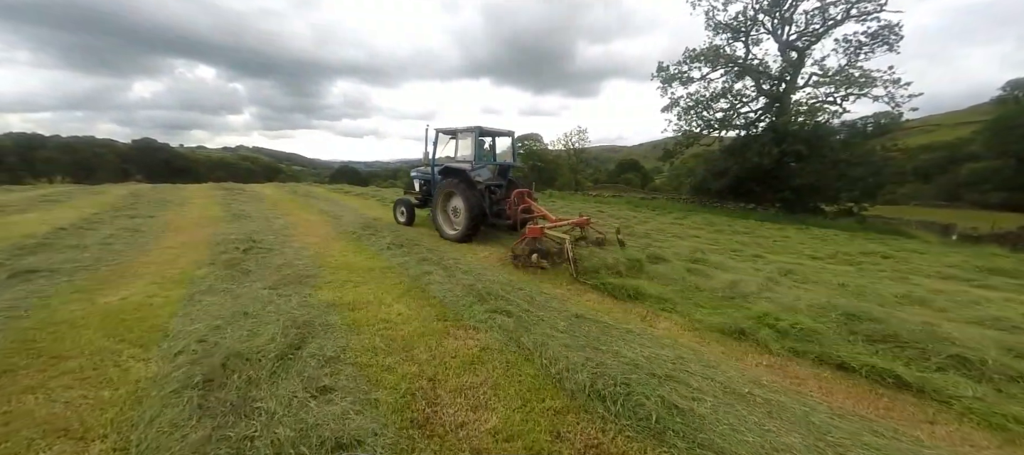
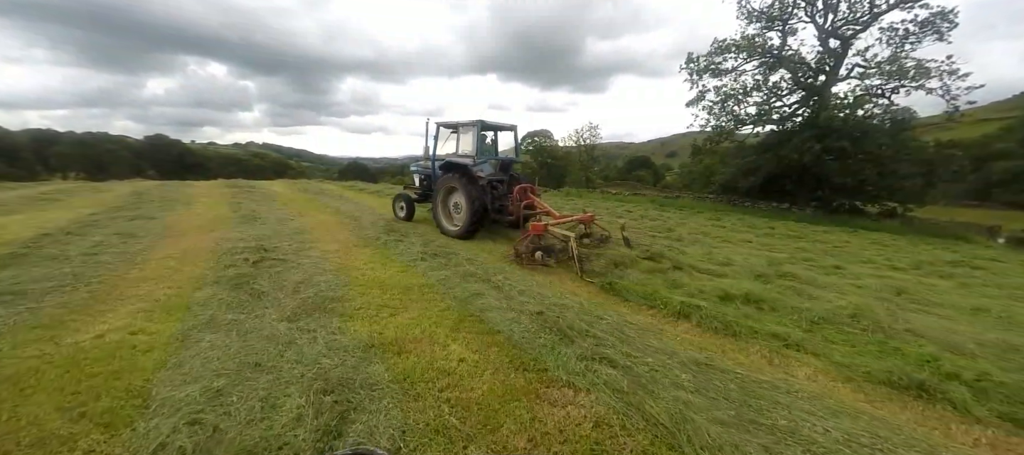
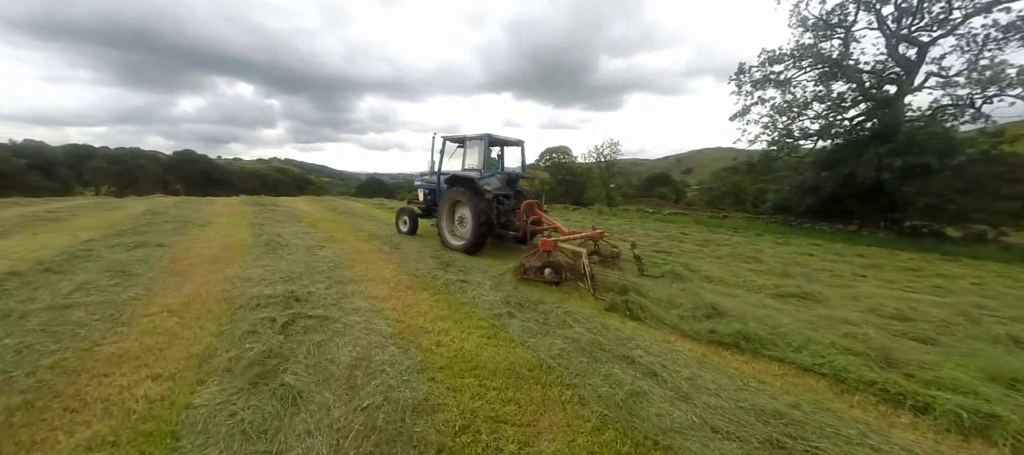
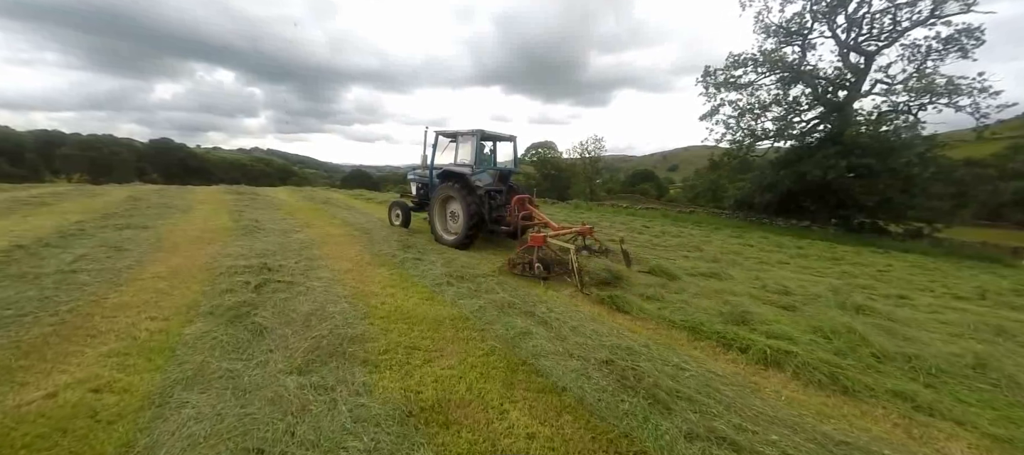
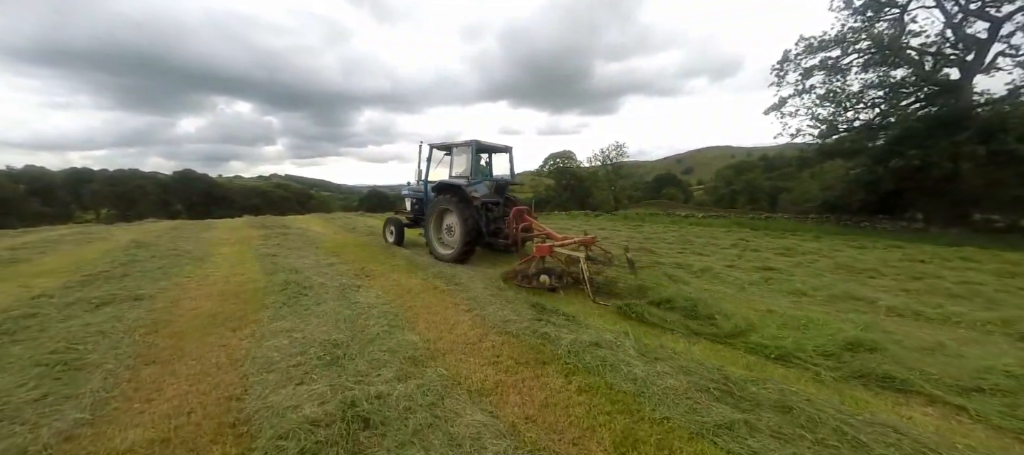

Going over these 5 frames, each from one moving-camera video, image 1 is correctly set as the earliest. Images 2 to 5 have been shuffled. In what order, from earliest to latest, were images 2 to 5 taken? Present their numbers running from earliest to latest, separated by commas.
2, 4, 3, 5
